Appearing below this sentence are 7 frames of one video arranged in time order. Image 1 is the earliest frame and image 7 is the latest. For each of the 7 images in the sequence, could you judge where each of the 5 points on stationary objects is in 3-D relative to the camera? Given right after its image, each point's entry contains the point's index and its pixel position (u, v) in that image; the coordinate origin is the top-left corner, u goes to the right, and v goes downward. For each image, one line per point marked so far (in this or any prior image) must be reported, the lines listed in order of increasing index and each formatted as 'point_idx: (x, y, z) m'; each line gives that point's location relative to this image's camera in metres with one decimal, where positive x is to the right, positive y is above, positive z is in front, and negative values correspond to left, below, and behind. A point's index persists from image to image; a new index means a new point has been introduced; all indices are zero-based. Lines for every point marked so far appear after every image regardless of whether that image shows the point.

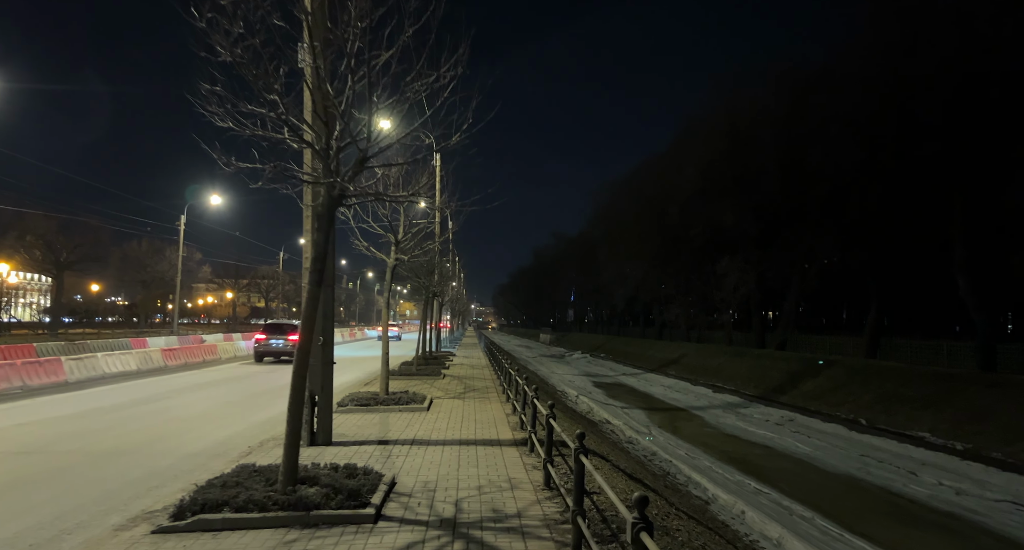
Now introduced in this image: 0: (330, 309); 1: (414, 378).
0: (-2.1, -0.4, +5.5) m
1: (-2.4, -2.6, +11.9) m
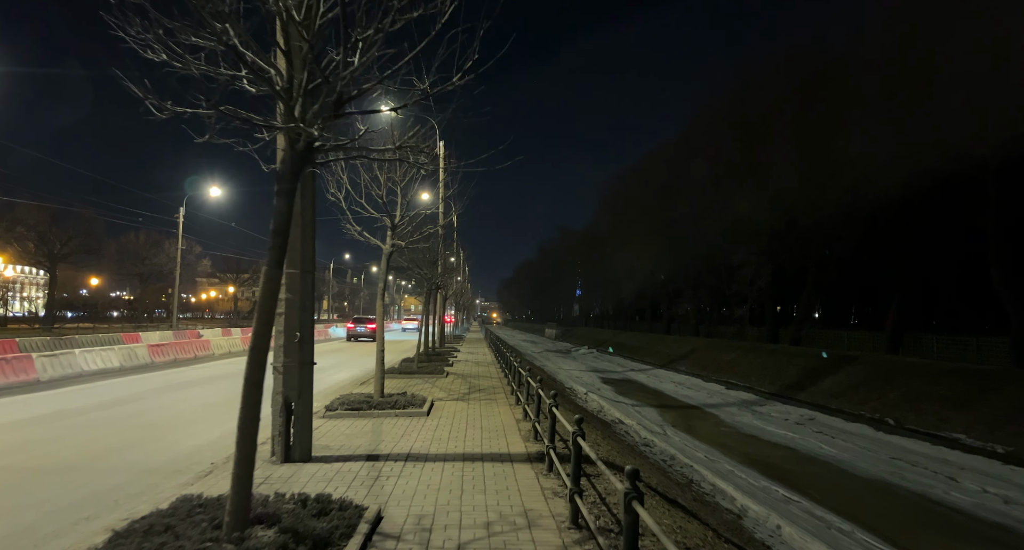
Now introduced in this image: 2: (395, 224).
0: (-2.0, -0.2, +4.6) m
1: (-2.3, -2.4, +11.1) m
2: (-1.8, +0.8, +7.6) m
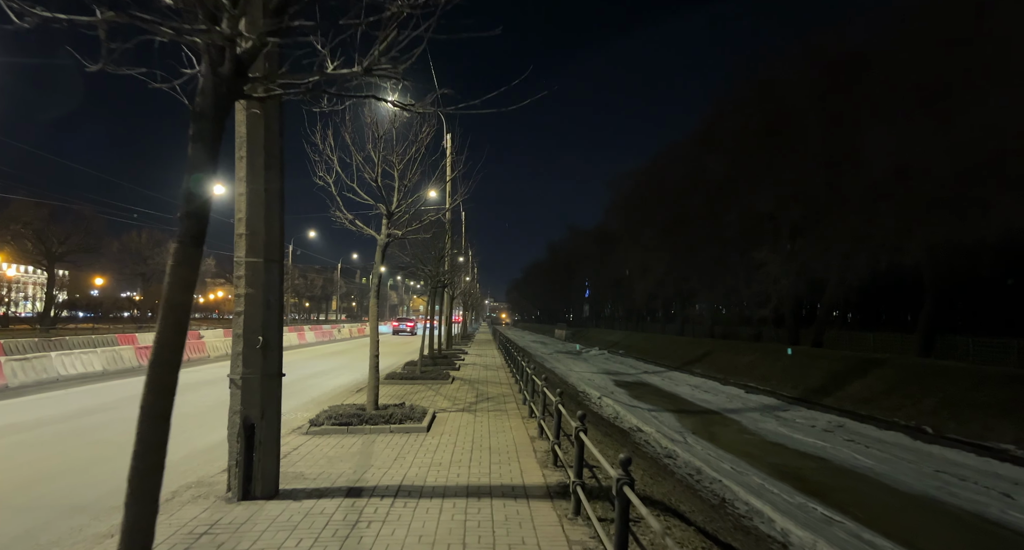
0: (-1.8, -0.2, +3.7) m
1: (-2.0, -2.3, +10.2) m
2: (-1.7, +0.9, +6.7) m
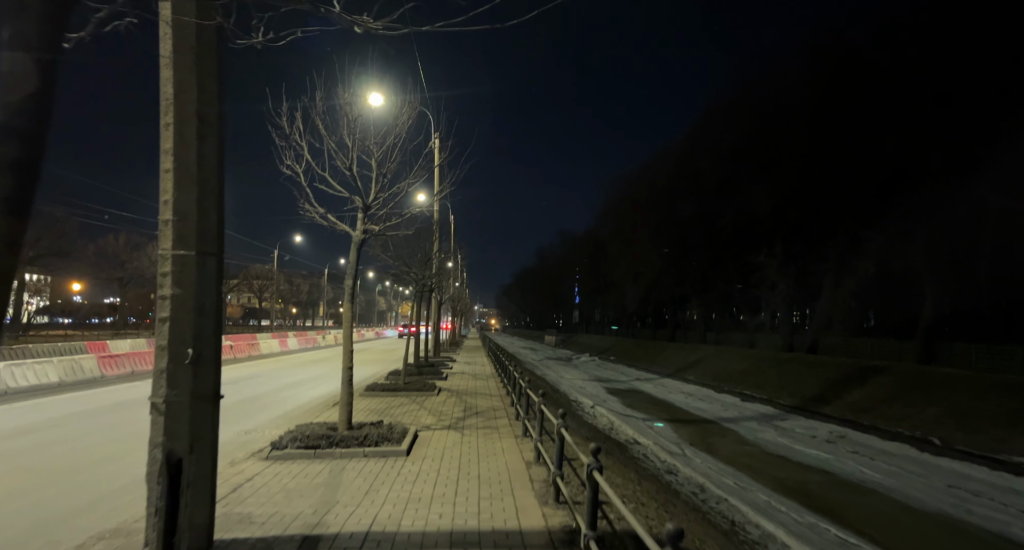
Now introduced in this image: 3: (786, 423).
0: (-1.9, -0.1, +3.0) m
1: (-2.2, -2.4, +9.4) m
2: (-1.8, +0.9, +6.0) m
3: (+10.2, -5.5, +18.1) m
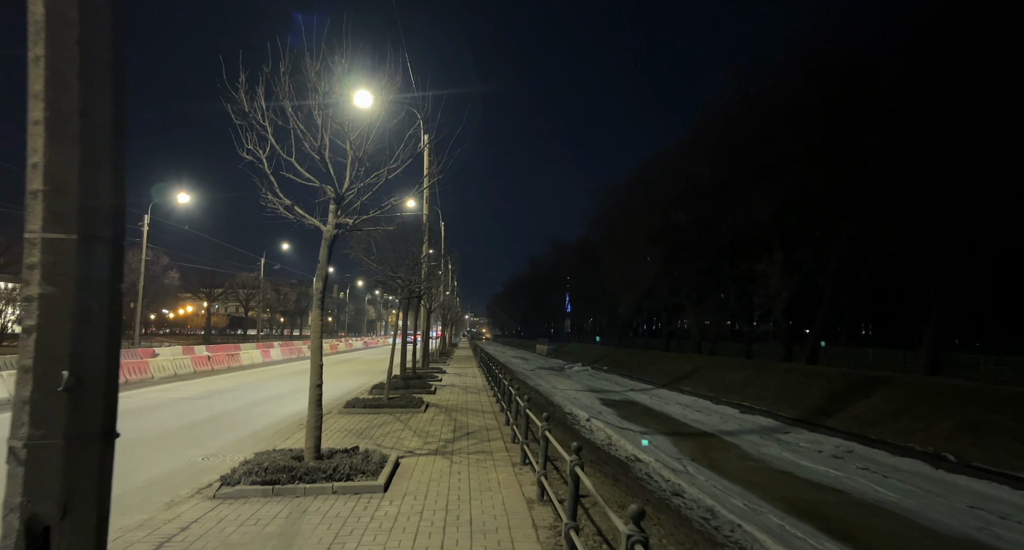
0: (-1.8, -0.1, +2.2) m
1: (-2.3, -2.4, +8.5) m
2: (-1.8, +0.8, +5.2) m
3: (+10.0, -5.8, +17.4) m
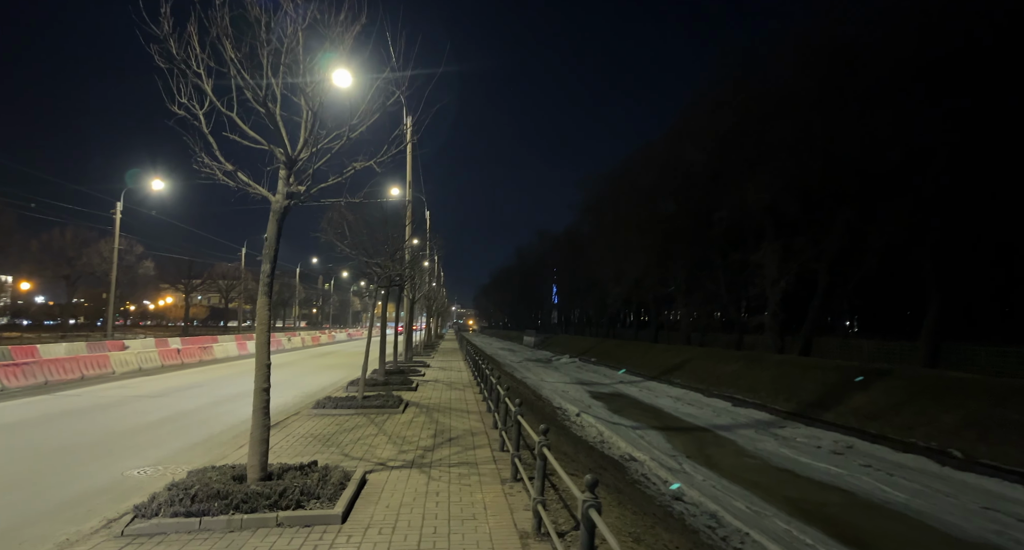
0: (-1.9, 0.0, +1.3) m
1: (-2.5, -2.2, +7.7) m
2: (-1.9, +1.0, +4.3) m
3: (+9.6, -5.4, +16.9) m
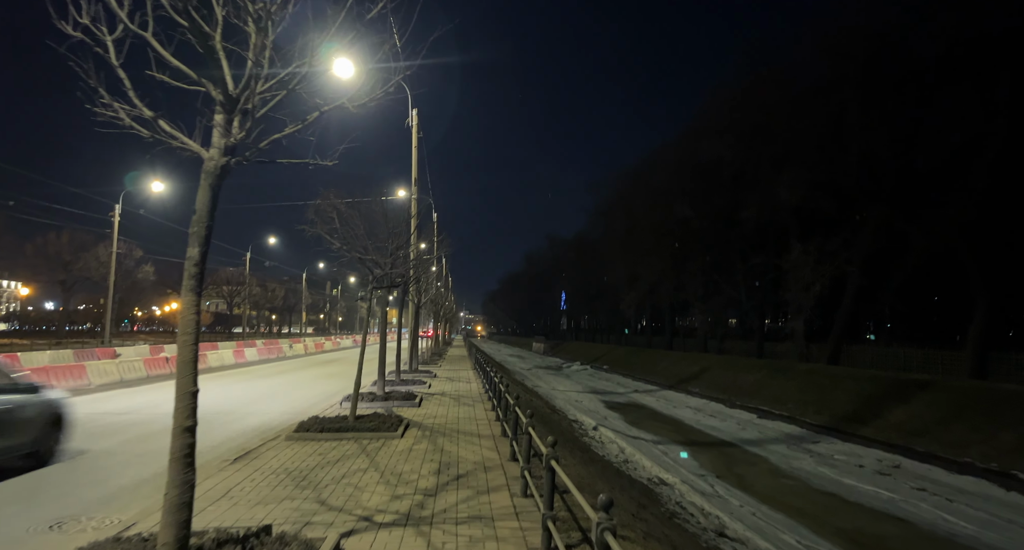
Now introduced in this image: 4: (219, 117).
0: (-1.7, +0.1, +0.1) m
1: (-2.2, -2.2, +6.5) m
2: (-1.7, +1.1, +3.1) m
3: (+9.9, -5.5, +15.5) m
4: (-1.8, +1.0, +3.1) m
